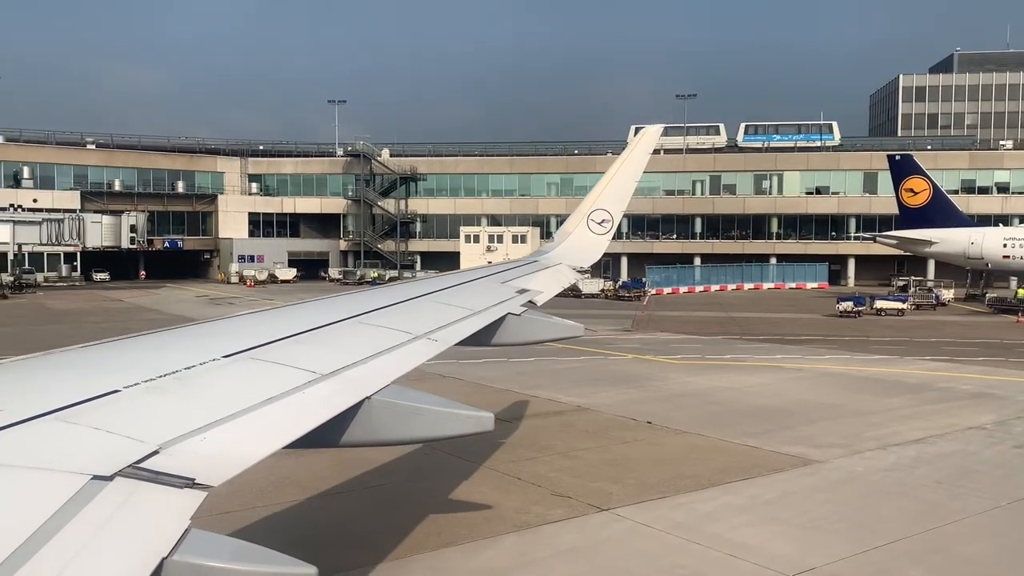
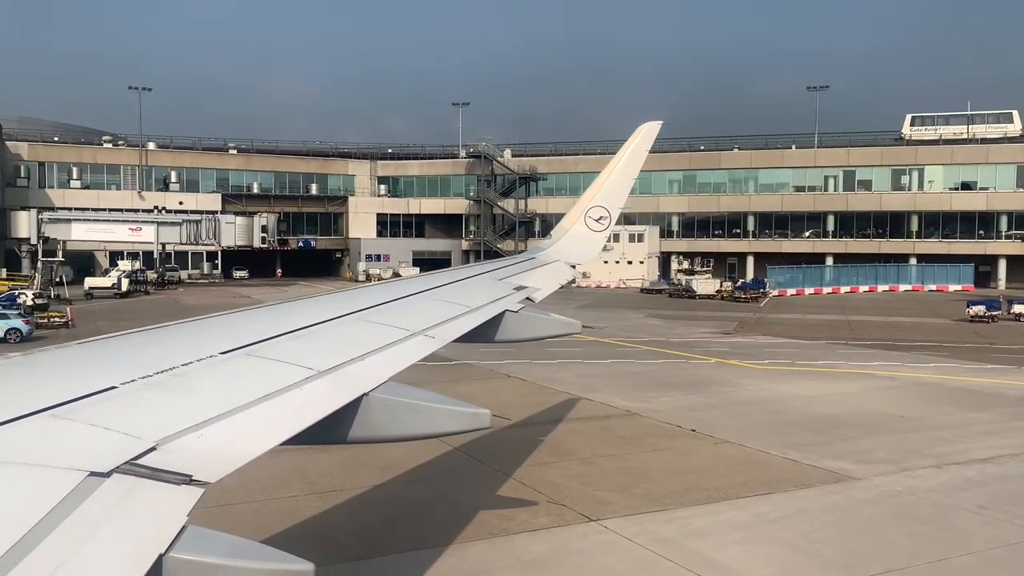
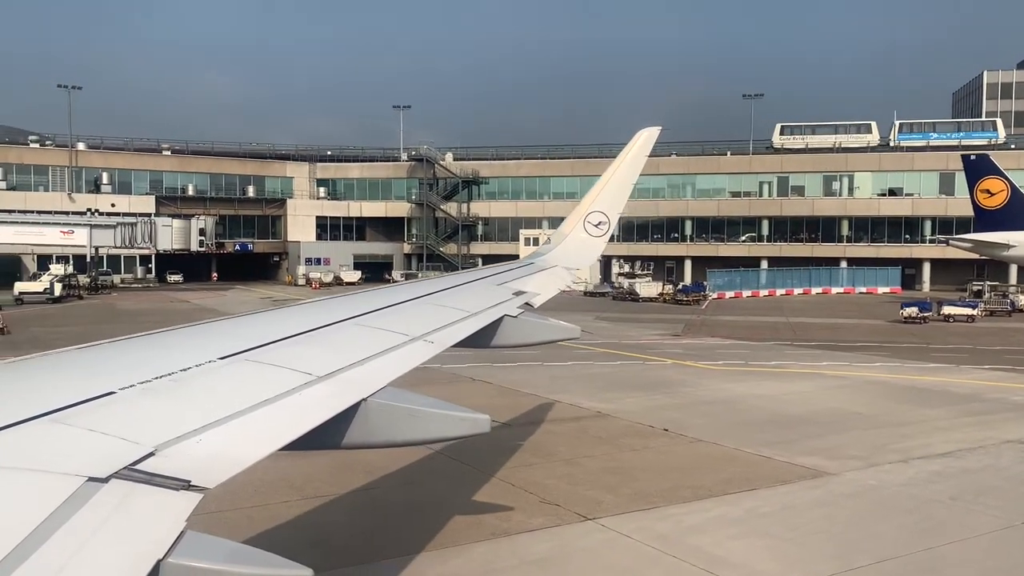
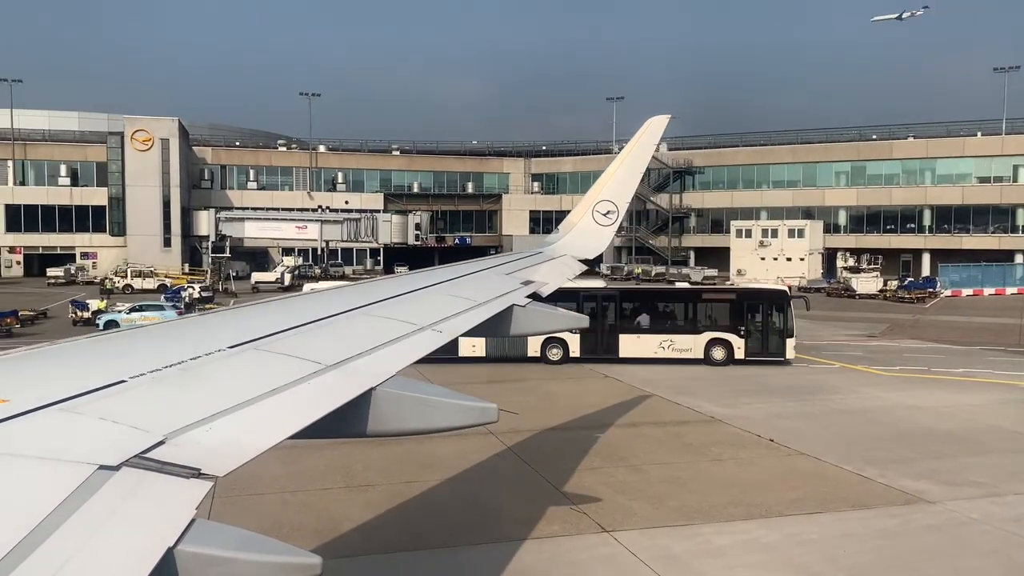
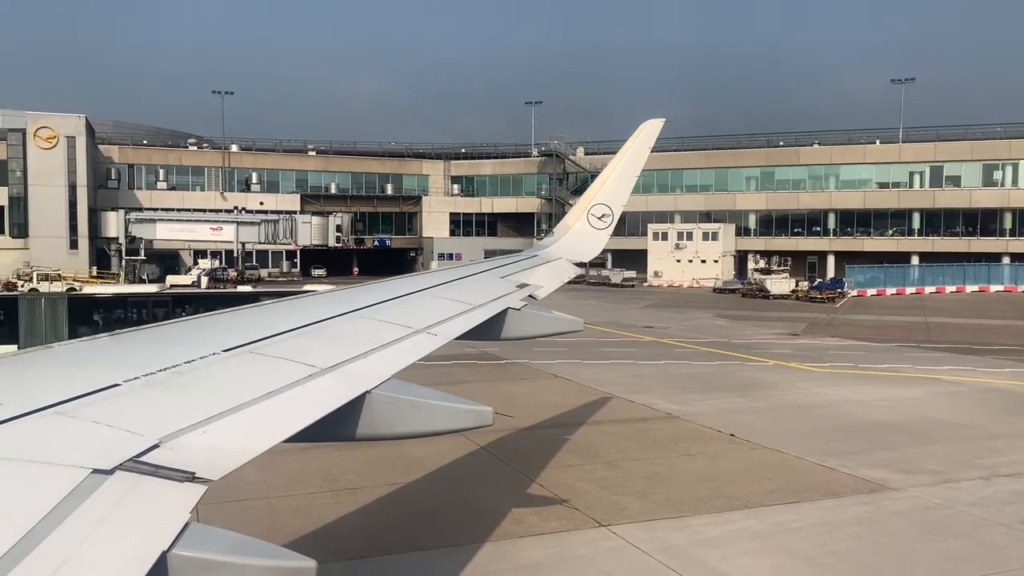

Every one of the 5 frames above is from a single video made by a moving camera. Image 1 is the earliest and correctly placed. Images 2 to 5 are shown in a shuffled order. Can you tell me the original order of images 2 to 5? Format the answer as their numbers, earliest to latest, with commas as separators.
3, 2, 5, 4
